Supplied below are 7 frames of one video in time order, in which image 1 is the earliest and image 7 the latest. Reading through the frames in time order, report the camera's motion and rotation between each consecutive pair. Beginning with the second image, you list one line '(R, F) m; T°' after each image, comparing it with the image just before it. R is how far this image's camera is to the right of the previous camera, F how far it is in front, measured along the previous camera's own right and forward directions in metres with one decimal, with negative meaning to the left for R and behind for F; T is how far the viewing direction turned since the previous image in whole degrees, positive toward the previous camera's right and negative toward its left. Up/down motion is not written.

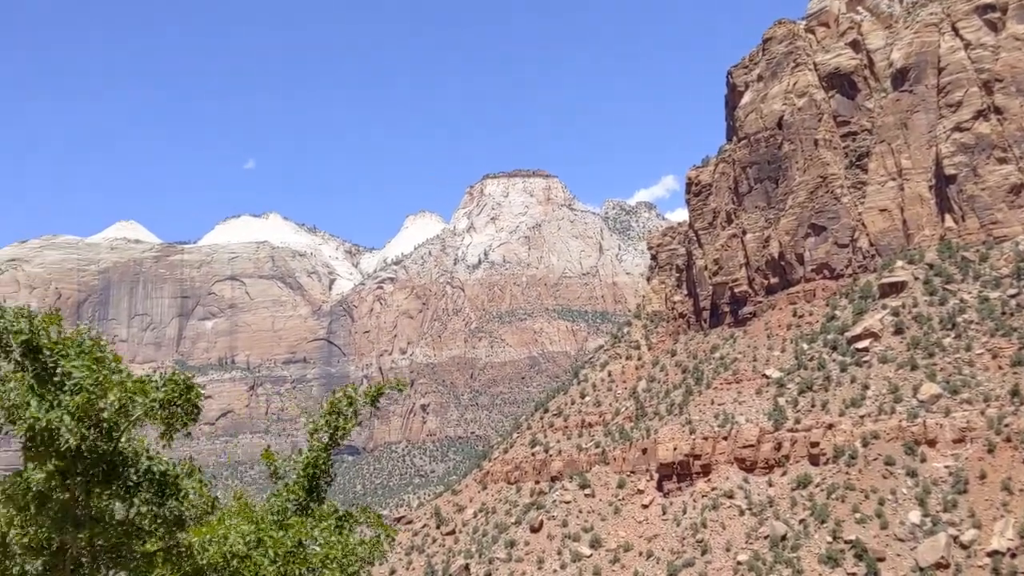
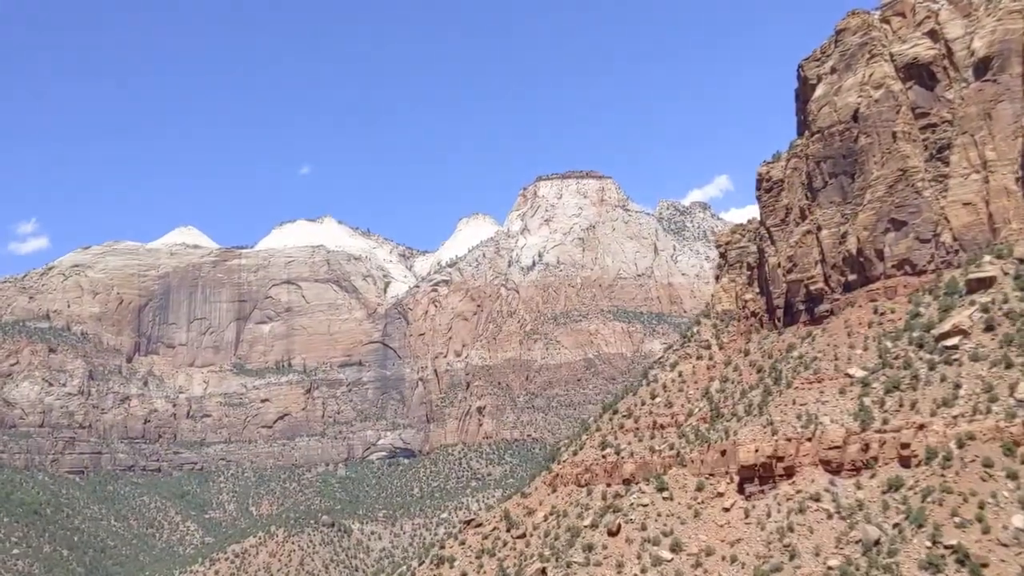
(-0.6, +0.6) m; -2°
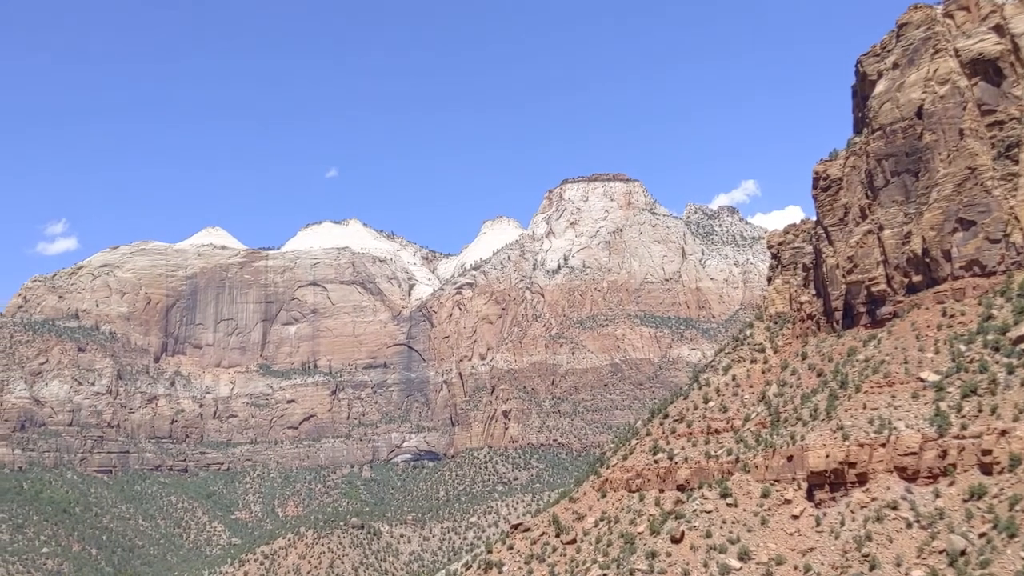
(-1.0, +0.9) m; -1°
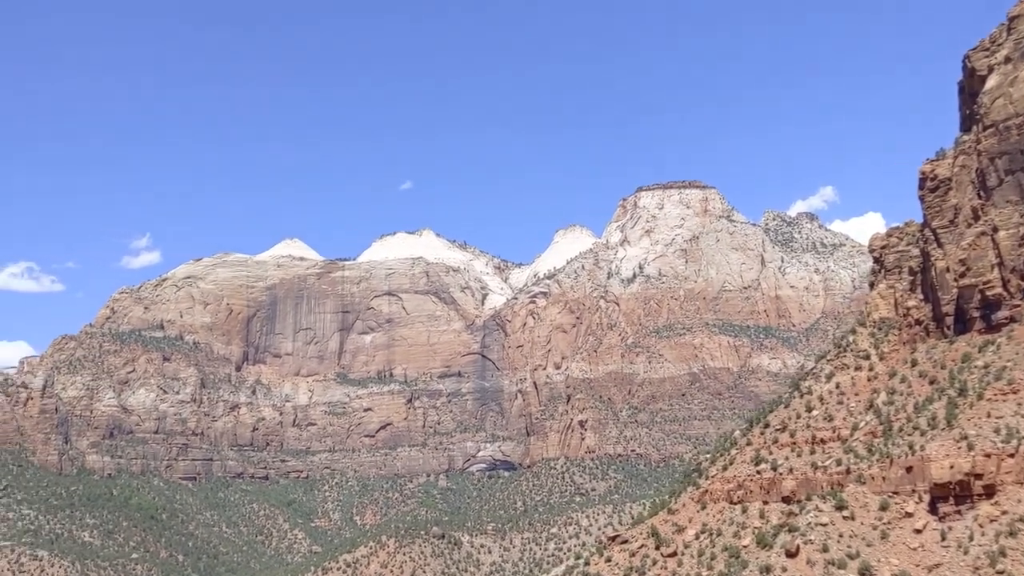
(-0.8, +0.8) m; -3°
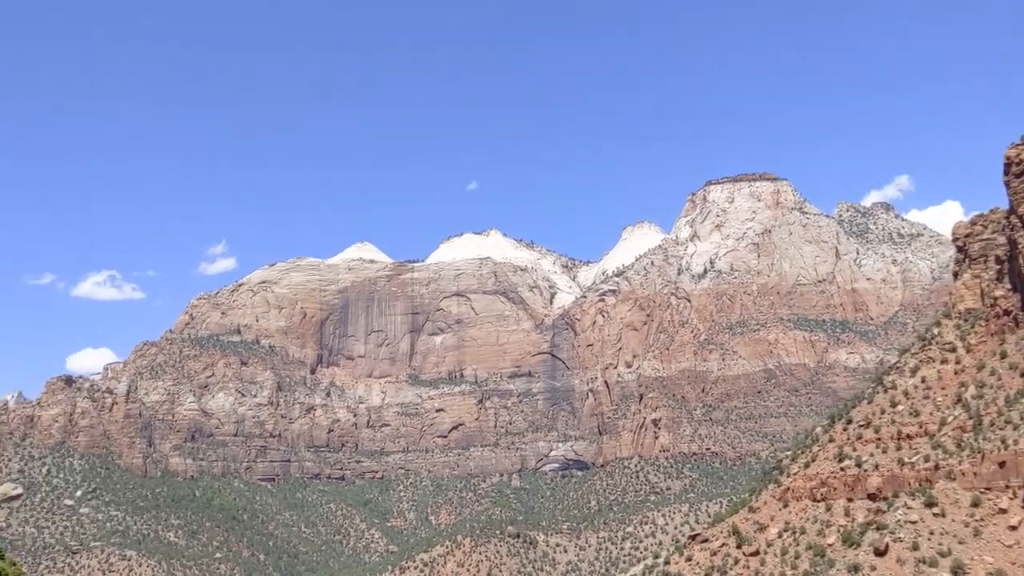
(-0.3, 0.0) m; -3°
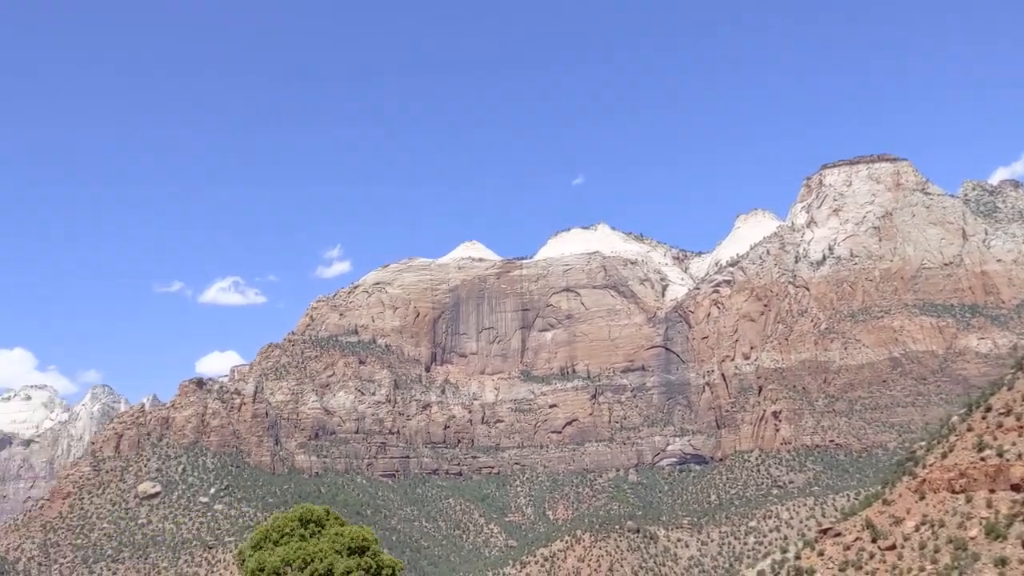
(-0.3, +0.4) m; -5°
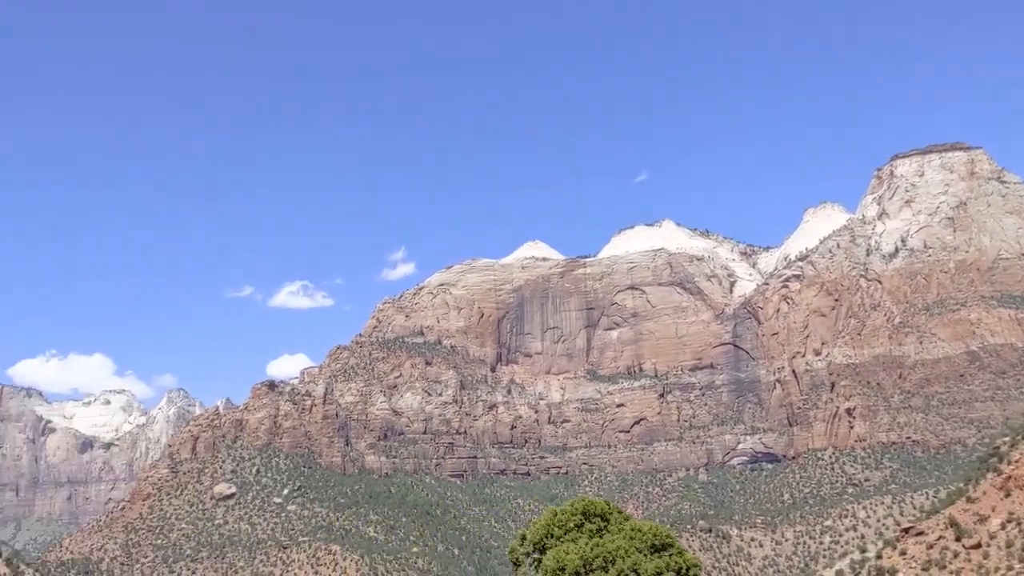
(0.0, +1.2) m; -3°
